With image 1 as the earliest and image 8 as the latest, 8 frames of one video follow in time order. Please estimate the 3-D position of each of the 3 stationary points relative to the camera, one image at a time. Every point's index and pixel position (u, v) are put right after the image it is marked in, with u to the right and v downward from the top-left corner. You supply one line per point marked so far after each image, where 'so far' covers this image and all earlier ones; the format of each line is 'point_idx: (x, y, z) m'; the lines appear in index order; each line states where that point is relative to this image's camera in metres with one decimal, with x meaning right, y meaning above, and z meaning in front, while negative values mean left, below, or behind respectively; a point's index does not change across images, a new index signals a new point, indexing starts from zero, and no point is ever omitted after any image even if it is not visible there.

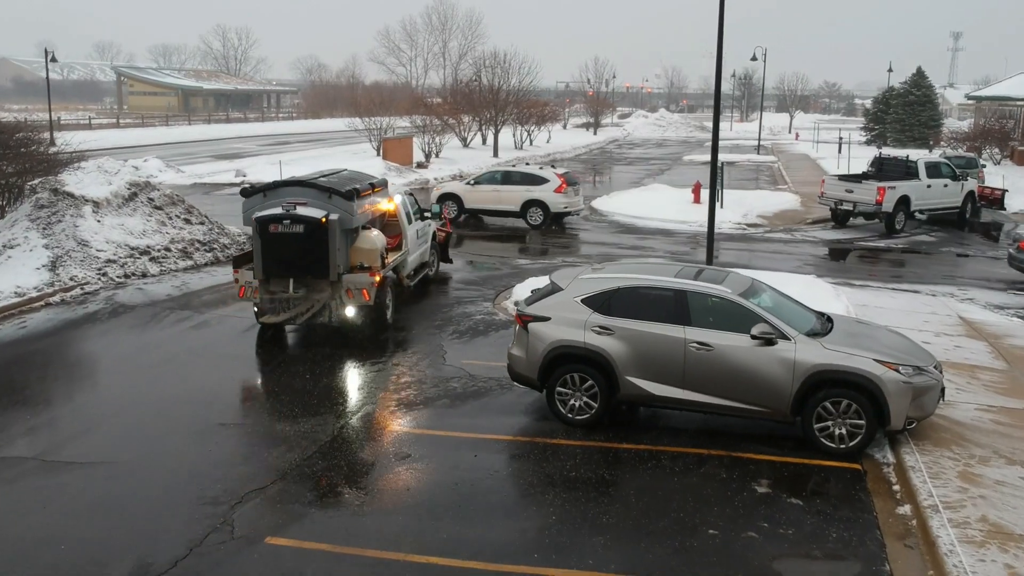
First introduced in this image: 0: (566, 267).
0: (+1.0, +0.3, +17.2) m
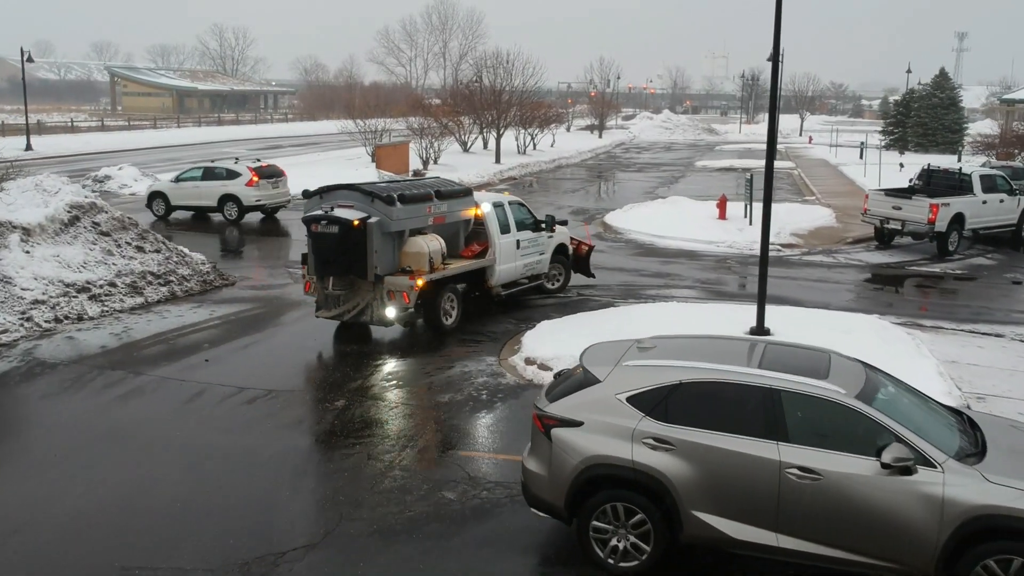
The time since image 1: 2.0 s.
0: (+1.1, -0.2, +14.7) m
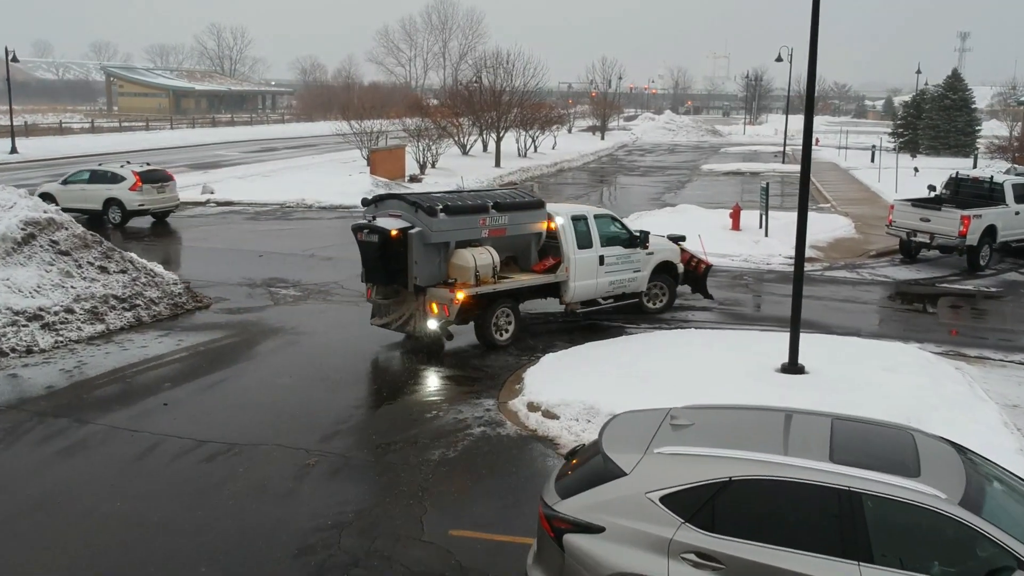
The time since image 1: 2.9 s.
0: (+1.1, -0.6, +13.4) m
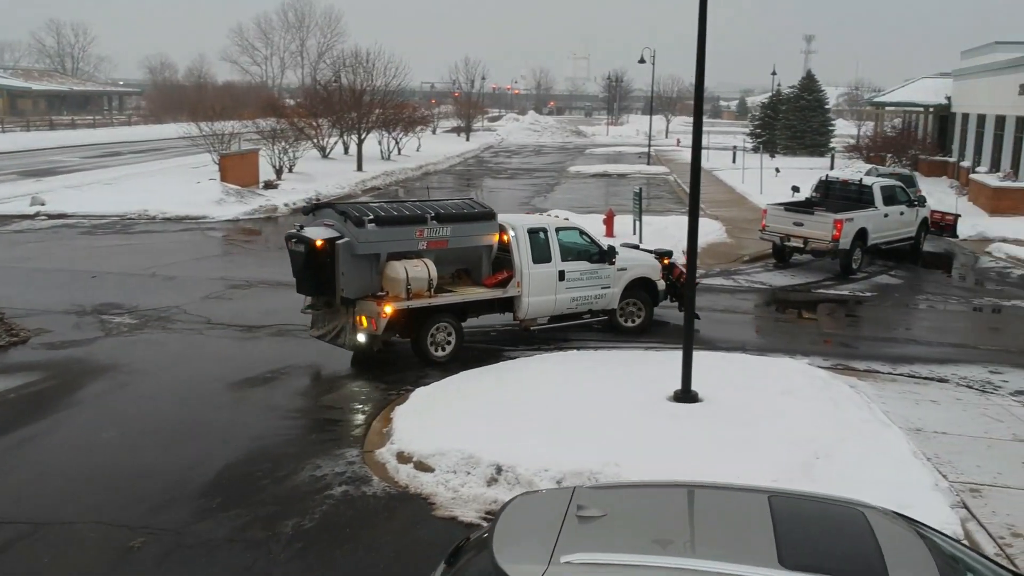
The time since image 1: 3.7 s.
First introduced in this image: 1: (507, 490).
0: (-0.5, -0.8, +12.3) m
1: (0.0, -1.5, +7.5) m
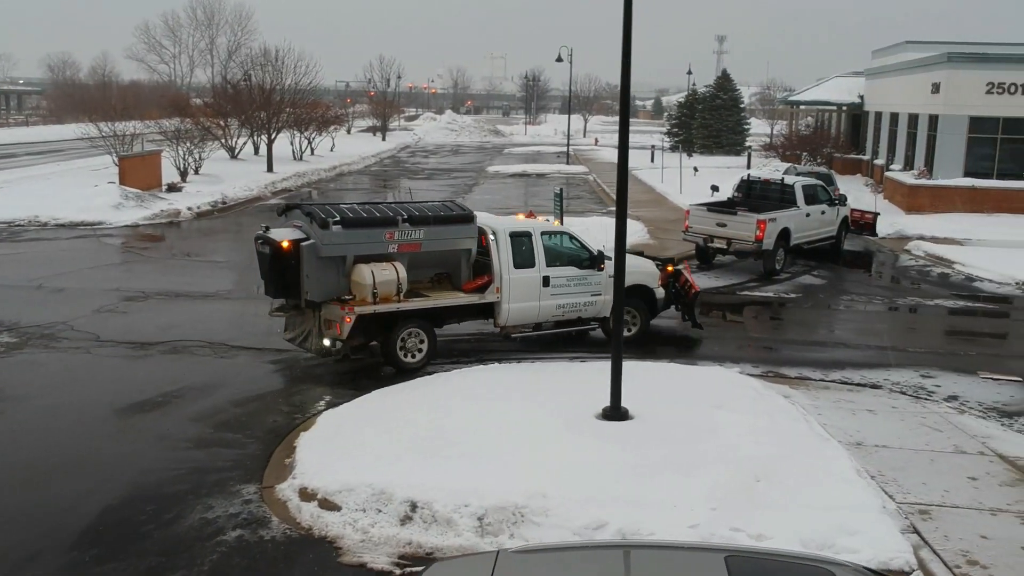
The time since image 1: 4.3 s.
0: (-1.5, -0.9, +11.5) m
1: (-0.6, -1.6, +6.7) m
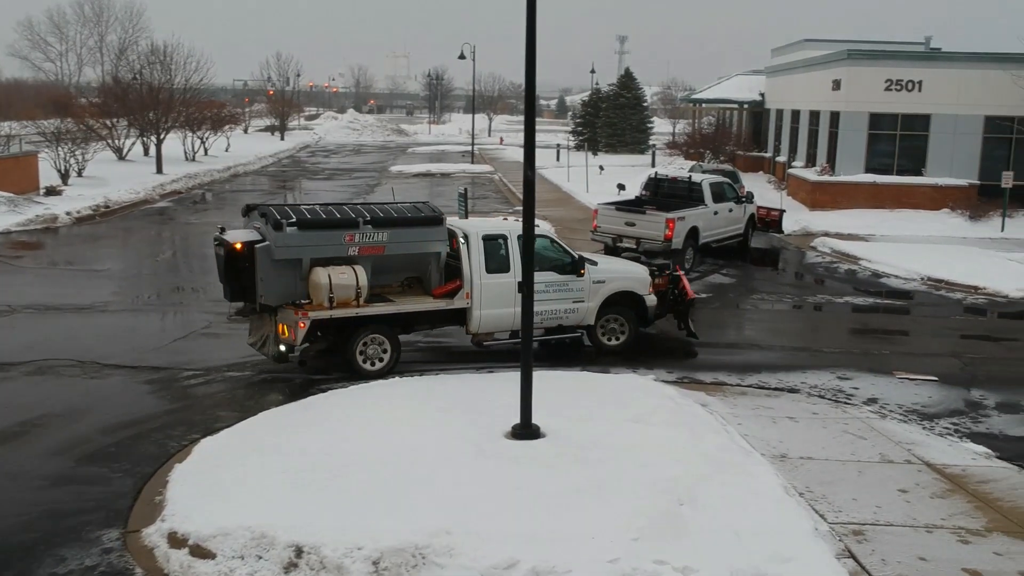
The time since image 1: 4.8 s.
0: (-2.5, -1.0, +10.5) m
1: (-1.2, -1.7, +5.9) m
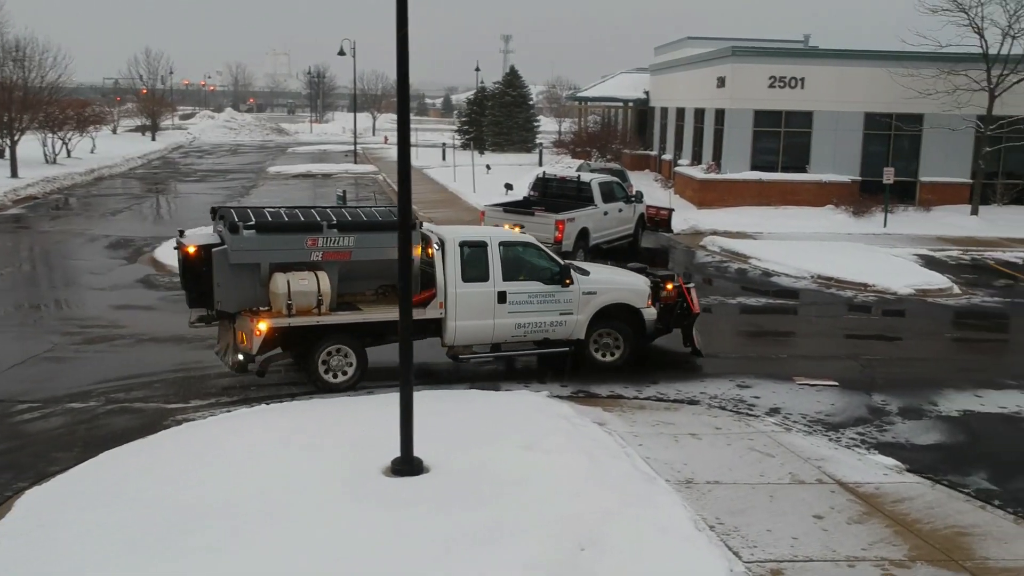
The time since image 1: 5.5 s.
0: (-3.7, -1.2, +9.3) m
1: (-1.8, -1.9, +4.8) m
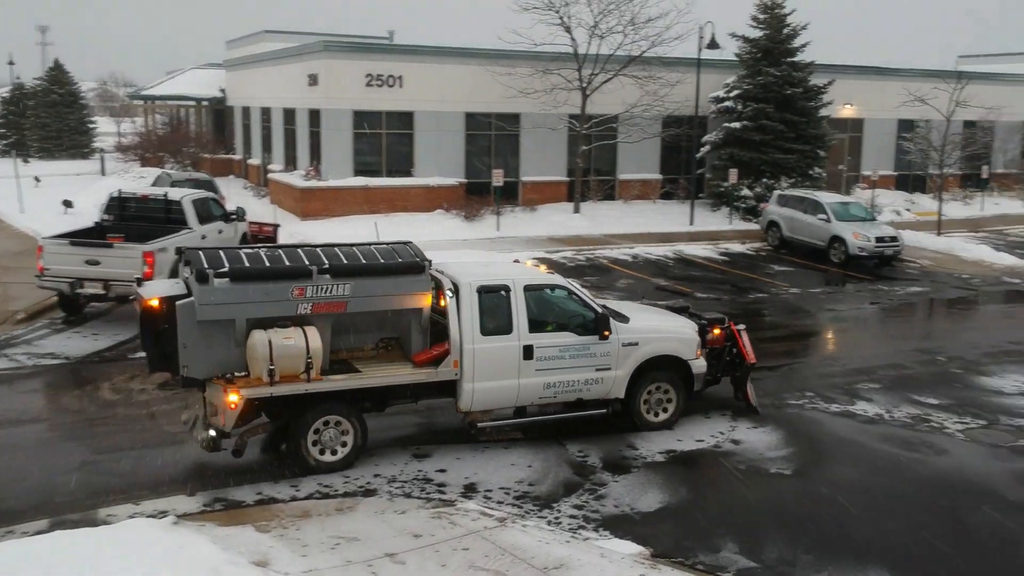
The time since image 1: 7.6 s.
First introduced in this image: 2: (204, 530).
0: (-5.8, -2.1, +4.9) m
1: (-2.3, -2.5, +1.6) m
2: (-2.2, -1.7, +7.1) m
